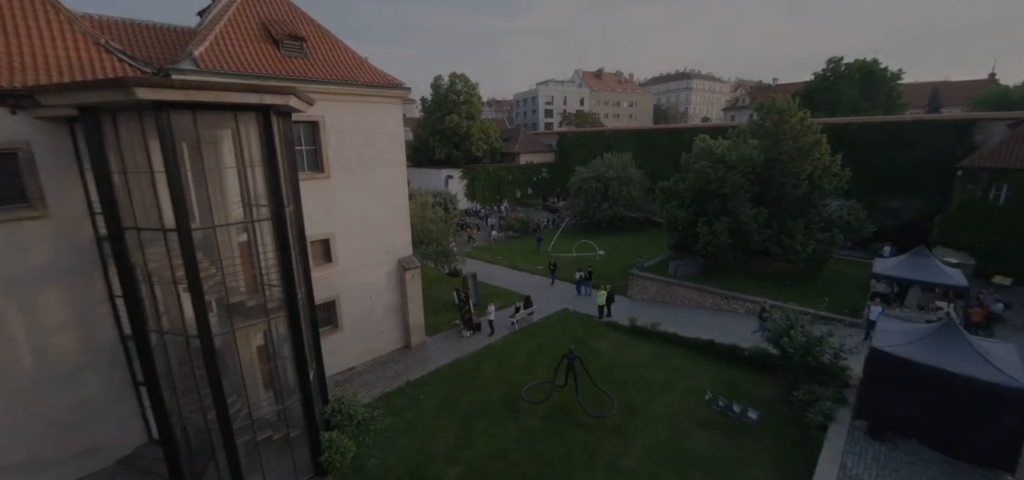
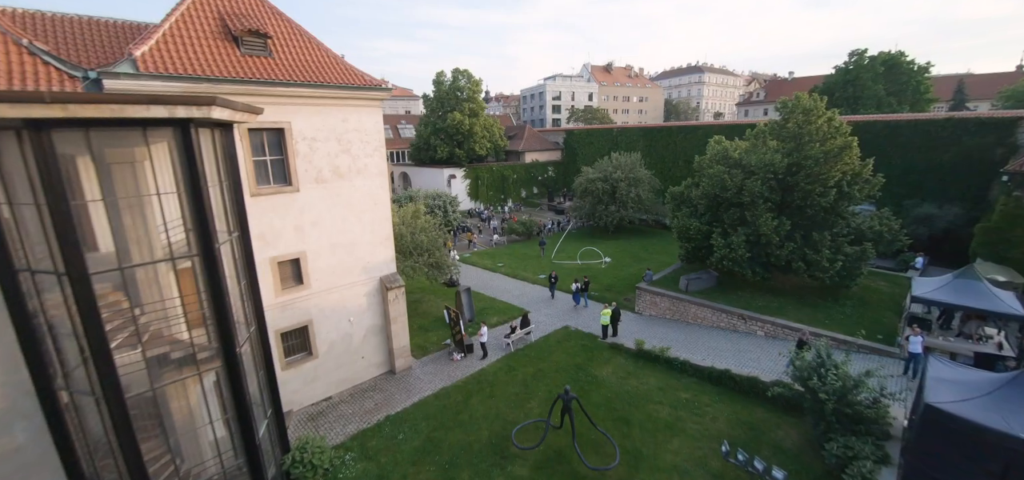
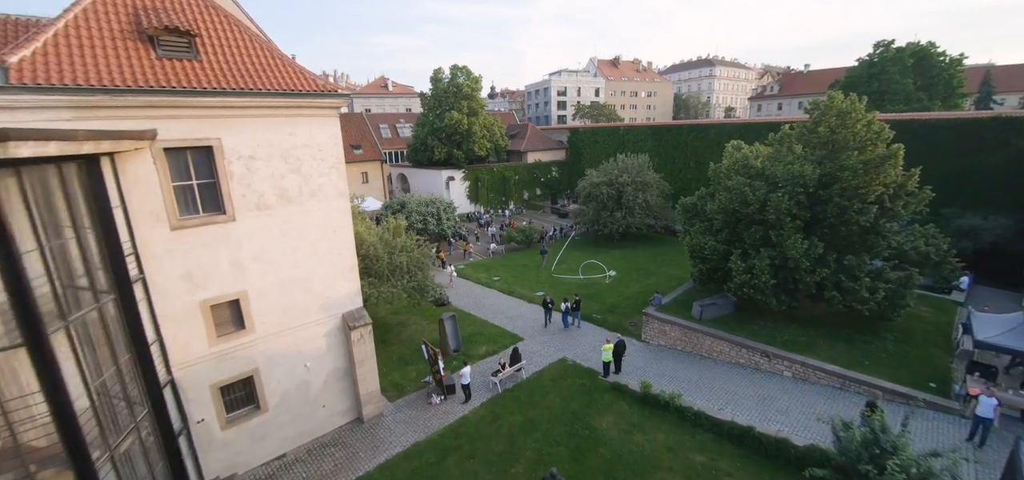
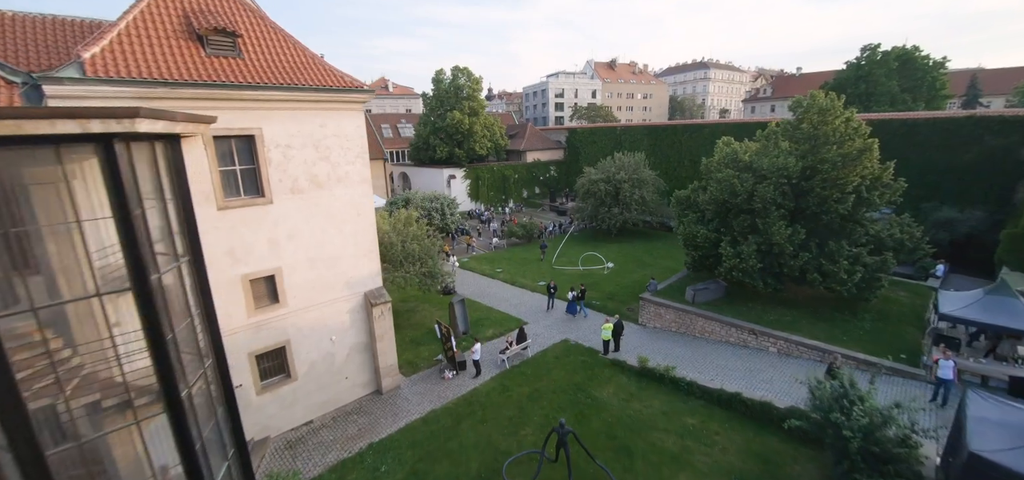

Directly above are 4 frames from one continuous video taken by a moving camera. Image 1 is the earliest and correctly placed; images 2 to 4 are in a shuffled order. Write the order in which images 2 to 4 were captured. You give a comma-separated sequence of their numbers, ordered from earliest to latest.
2, 4, 3
